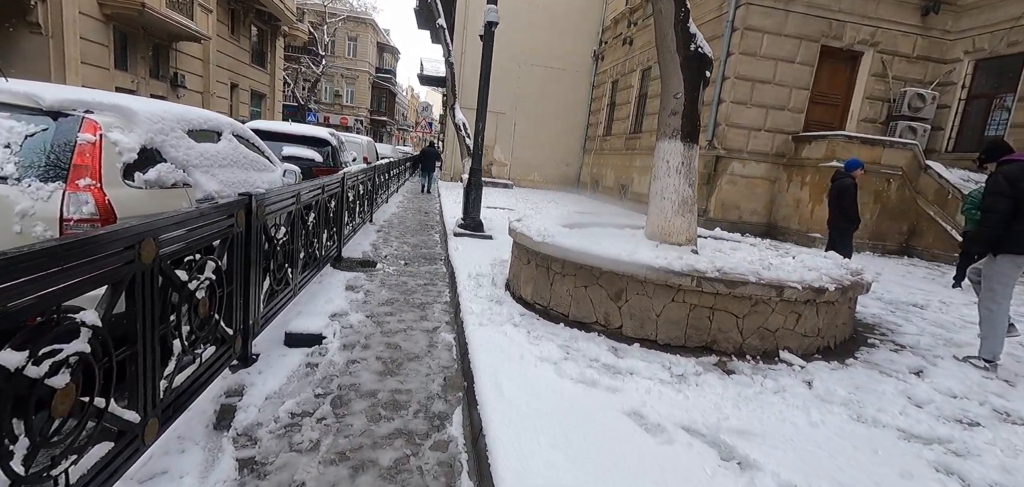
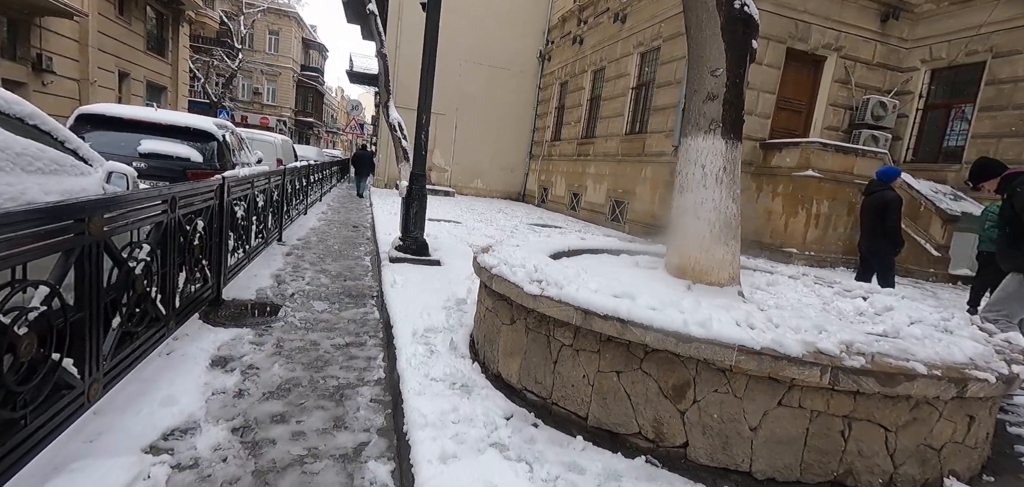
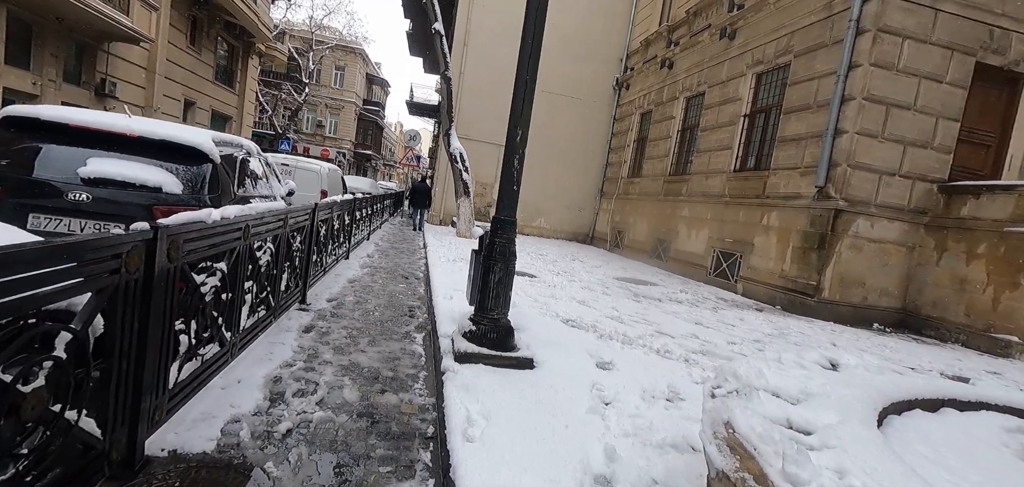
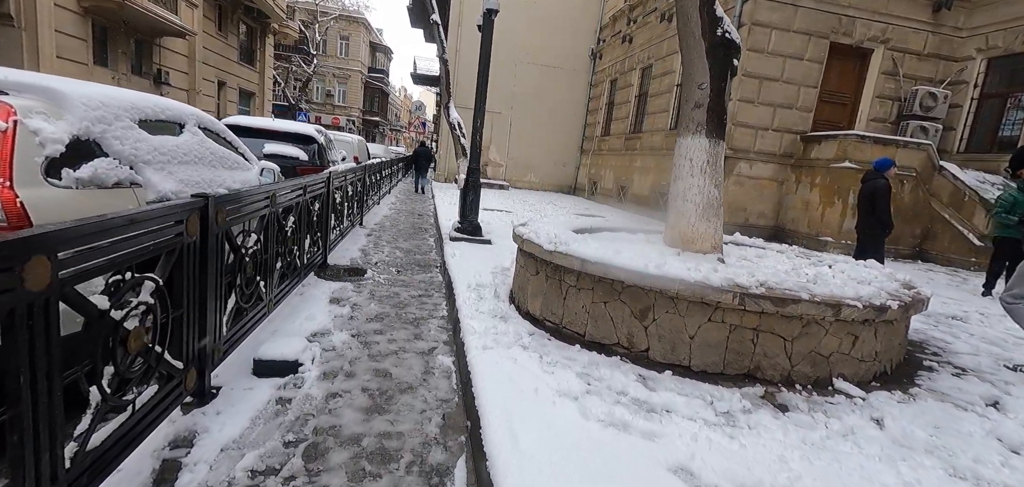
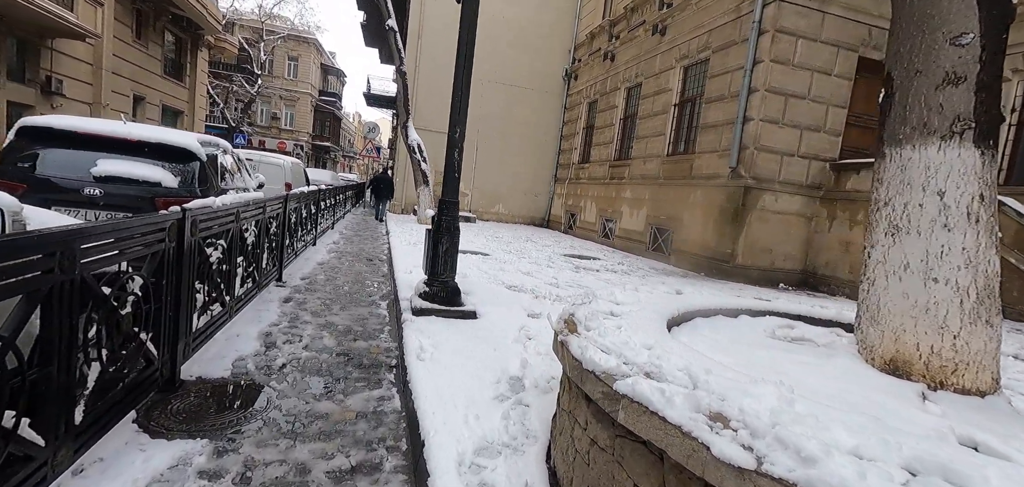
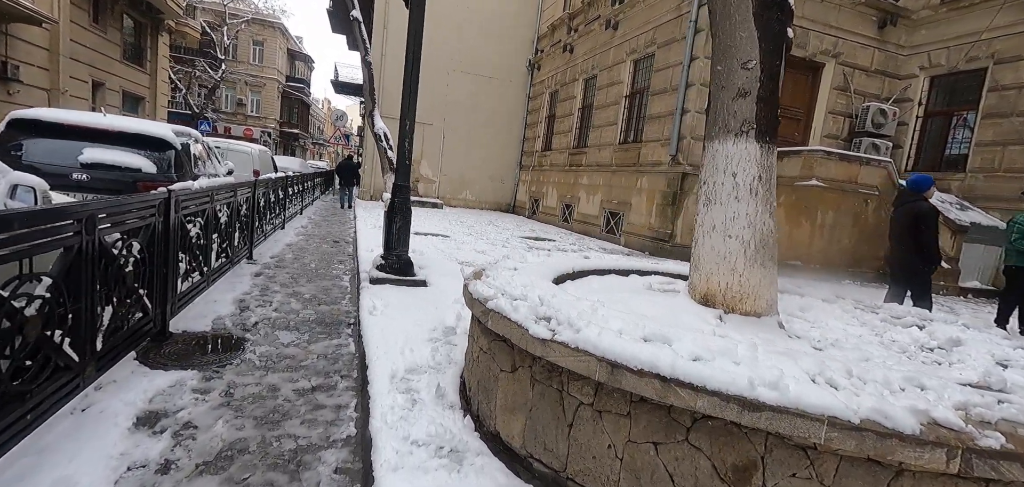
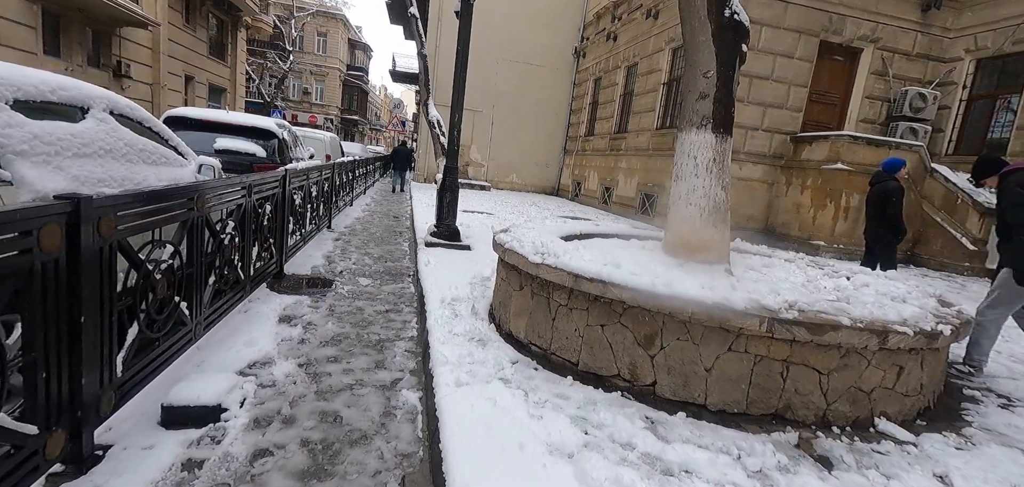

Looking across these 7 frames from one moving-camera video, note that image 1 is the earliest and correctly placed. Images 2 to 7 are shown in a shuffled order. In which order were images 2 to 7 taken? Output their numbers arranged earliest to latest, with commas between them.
4, 7, 2, 6, 5, 3
